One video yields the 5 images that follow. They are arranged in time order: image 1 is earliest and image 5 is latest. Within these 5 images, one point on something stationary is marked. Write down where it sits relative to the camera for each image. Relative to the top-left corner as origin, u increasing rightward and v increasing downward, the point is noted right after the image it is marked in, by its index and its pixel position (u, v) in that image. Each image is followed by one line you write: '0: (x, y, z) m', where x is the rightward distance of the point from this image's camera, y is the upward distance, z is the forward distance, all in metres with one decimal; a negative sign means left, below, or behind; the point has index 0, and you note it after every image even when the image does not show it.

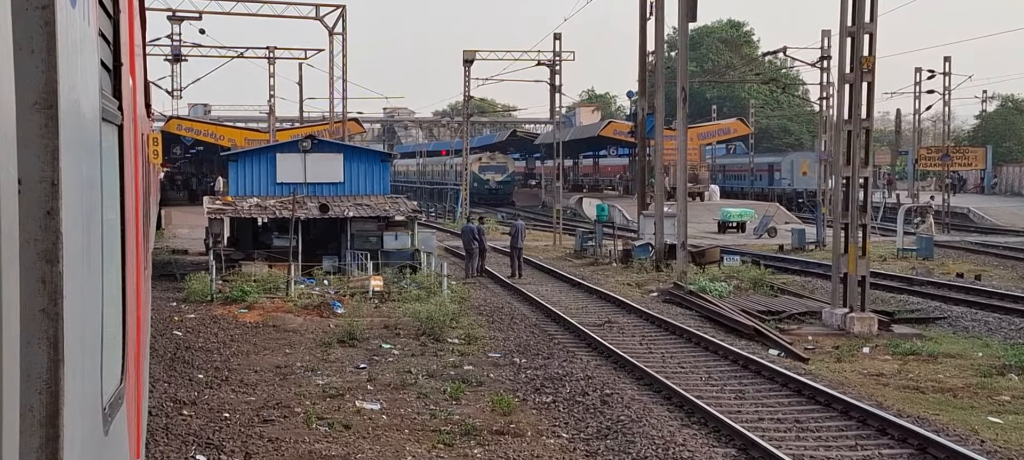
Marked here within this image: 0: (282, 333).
0: (-3.0, -1.4, +17.6) m
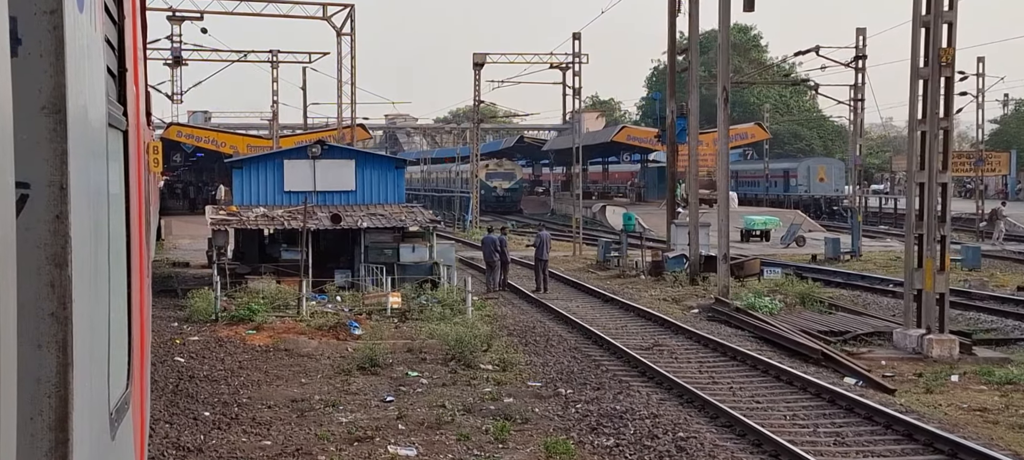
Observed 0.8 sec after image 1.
0: (-2.6, -1.5, +15.9) m
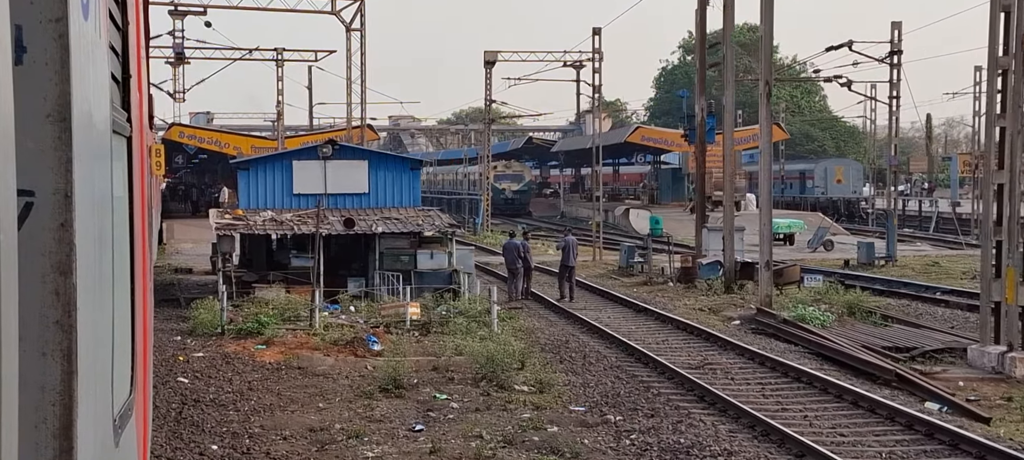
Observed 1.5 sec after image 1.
0: (-2.2, -1.6, +14.5) m
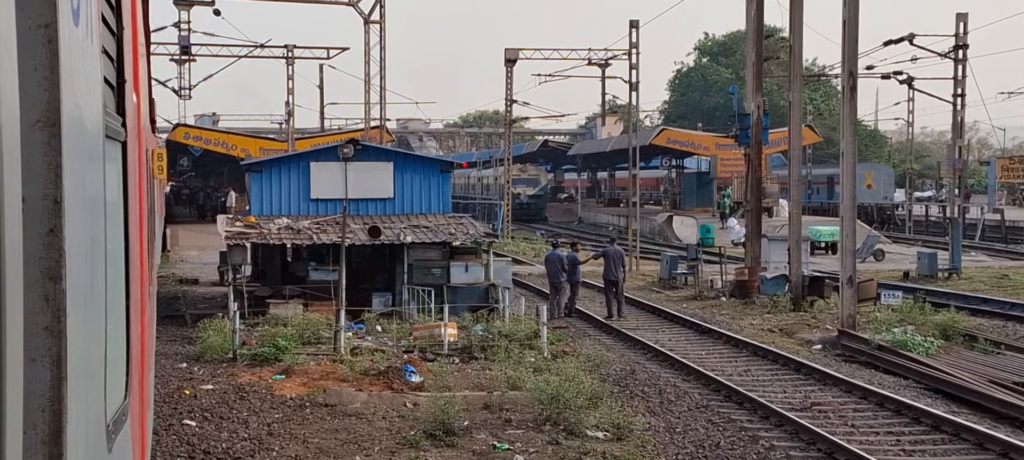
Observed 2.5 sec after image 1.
0: (-1.5, -1.7, +12.2) m
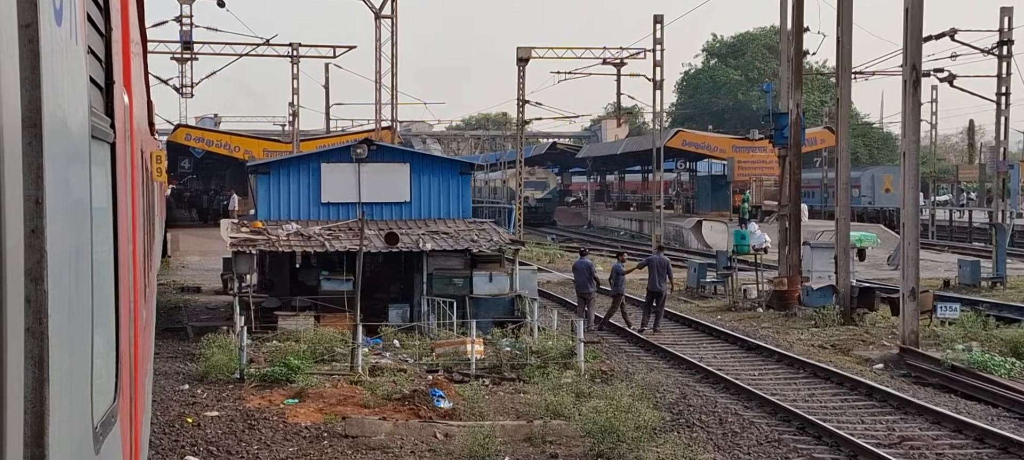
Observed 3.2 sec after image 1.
0: (-1.2, -1.8, +10.7) m
